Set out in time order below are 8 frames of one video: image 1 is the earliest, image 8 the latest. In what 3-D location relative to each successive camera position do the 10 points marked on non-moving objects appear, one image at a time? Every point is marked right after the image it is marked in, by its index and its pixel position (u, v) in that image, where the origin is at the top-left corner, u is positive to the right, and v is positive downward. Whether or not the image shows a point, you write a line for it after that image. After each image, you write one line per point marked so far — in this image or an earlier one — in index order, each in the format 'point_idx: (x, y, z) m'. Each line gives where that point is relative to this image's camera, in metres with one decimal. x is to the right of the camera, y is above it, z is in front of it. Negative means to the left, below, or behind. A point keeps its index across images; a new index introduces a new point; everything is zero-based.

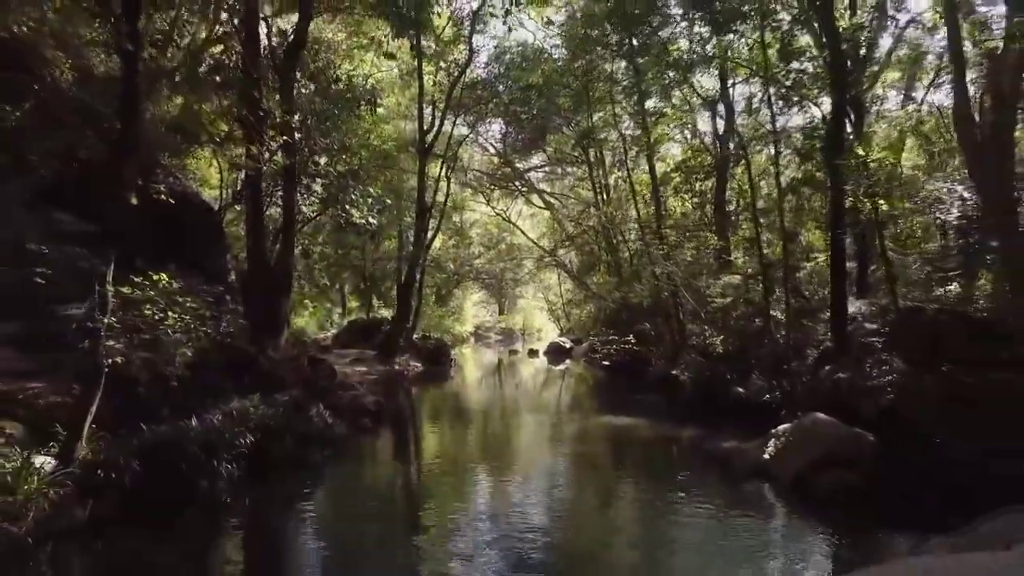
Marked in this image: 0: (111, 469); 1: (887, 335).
0: (-4.0, -1.8, +6.5) m
1: (+5.2, -0.7, +9.7) m
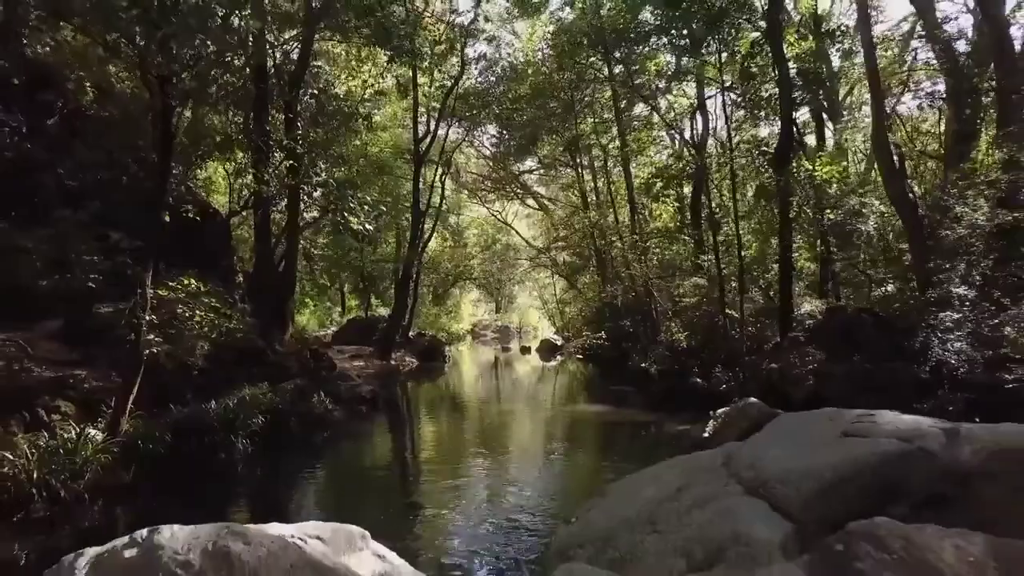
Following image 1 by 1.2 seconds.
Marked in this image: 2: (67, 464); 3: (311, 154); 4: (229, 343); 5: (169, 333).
0: (-4.3, -1.8, +7.8) m
1: (+4.8, -0.7, +11.0) m
2: (-4.5, -1.8, +6.8) m
3: (-4.1, +2.8, +13.5) m
4: (-4.8, -1.0, +11.3) m
5: (-4.5, -0.6, +8.7) m
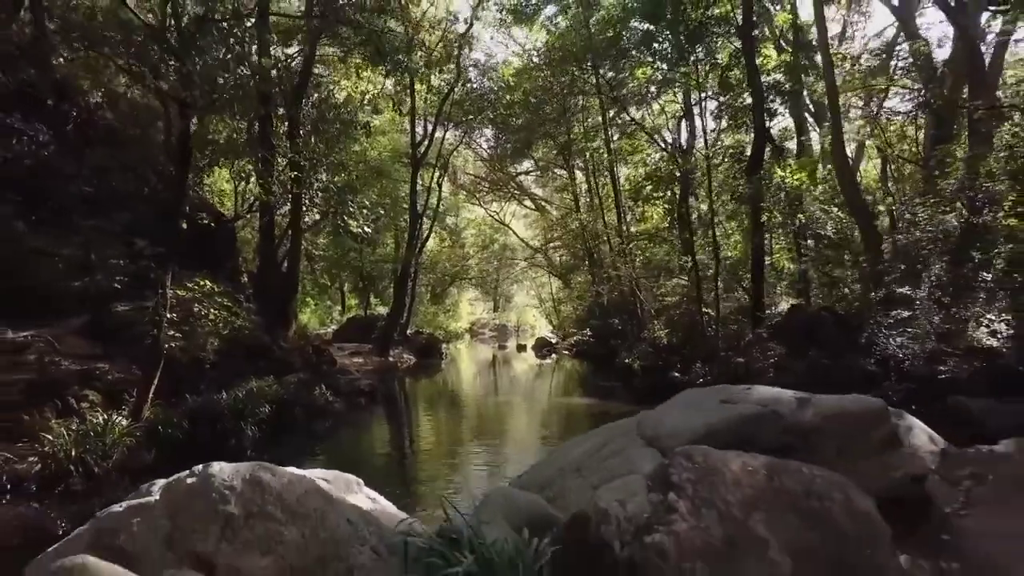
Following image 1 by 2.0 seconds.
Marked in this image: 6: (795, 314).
0: (-4.5, -1.8, +8.6) m
1: (+4.6, -0.7, +11.8) m
2: (-4.7, -1.8, +7.6) m
3: (-4.3, +2.8, +14.4) m
4: (-5.0, -1.0, +12.1) m
5: (-4.7, -0.6, +9.5) m
6: (+4.9, -0.5, +11.6) m
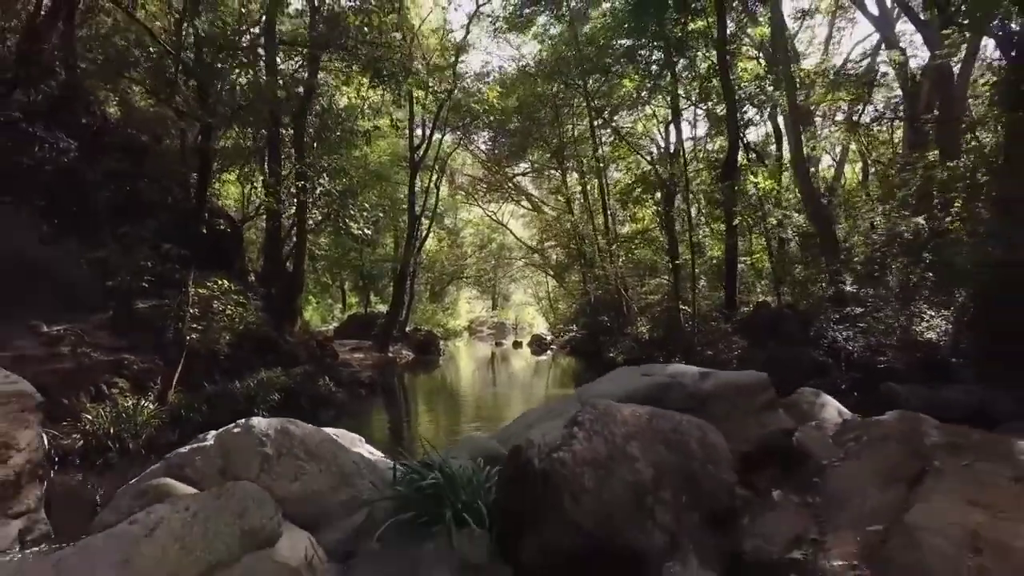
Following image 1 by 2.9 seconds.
0: (-4.7, -1.8, +9.6) m
1: (+4.4, -0.7, +12.8) m
2: (-5.0, -1.8, +8.6) m
3: (-4.5, +2.8, +15.4) m
4: (-5.2, -0.9, +13.1) m
5: (-4.9, -0.6, +10.5) m
6: (+4.7, -0.4, +12.6) m
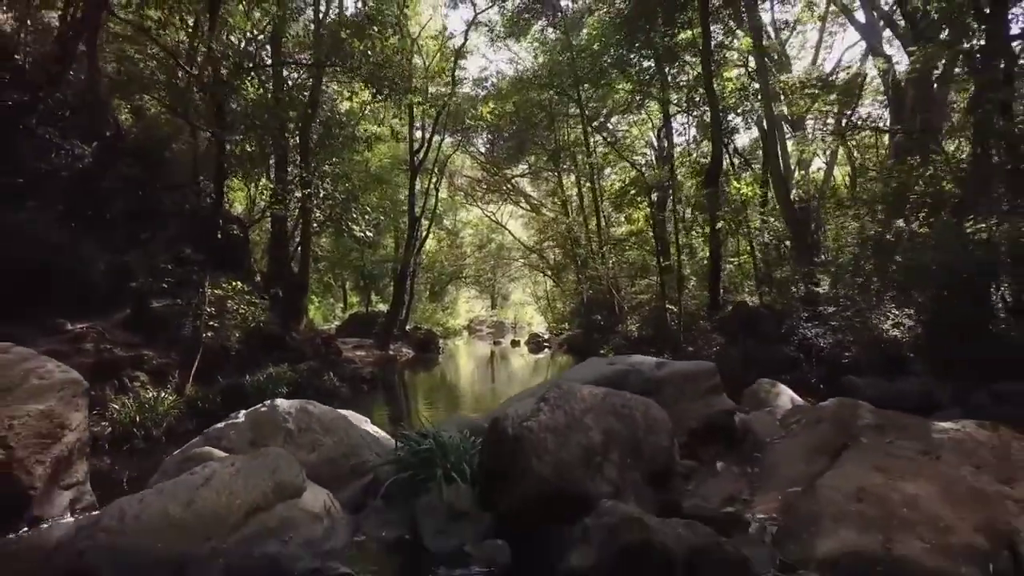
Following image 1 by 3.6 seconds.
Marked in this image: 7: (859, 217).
0: (-4.9, -1.8, +10.4) m
1: (+4.3, -0.7, +13.6) m
2: (-5.1, -1.8, +9.4) m
3: (-4.7, +2.8, +16.1) m
4: (-5.4, -0.9, +13.9) m
5: (-5.1, -0.6, +11.3) m
6: (+4.5, -0.4, +13.3) m
7: (+6.2, +1.3, +11.9) m
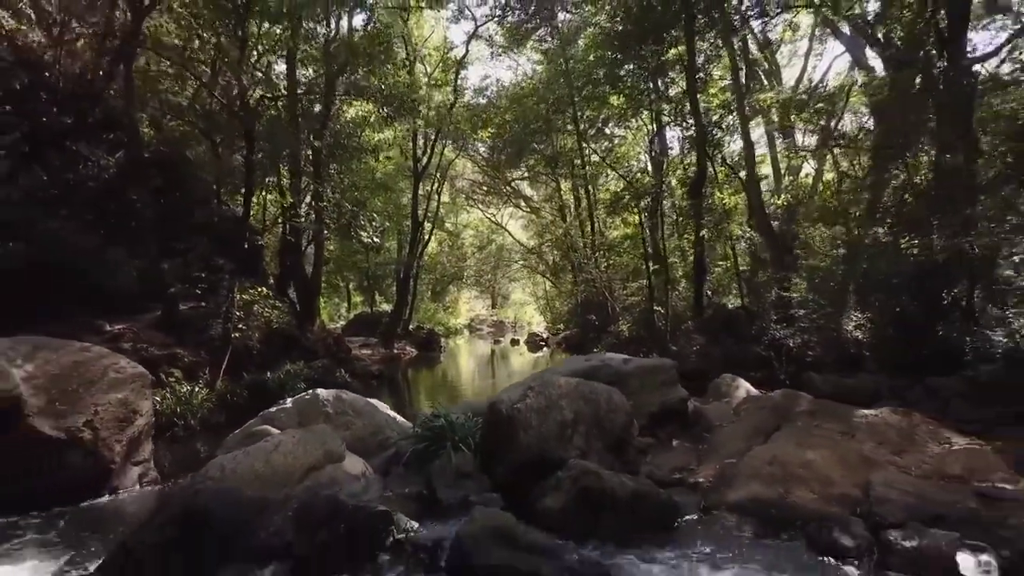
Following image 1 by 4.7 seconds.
0: (-4.9, -1.9, +11.5) m
1: (+4.2, -0.8, +14.7) m
2: (-5.1, -1.9, +10.5) m
3: (-4.7, +2.7, +17.3) m
4: (-5.4, -1.0, +15.0) m
5: (-5.1, -0.7, +12.4) m
6: (+4.5, -0.5, +14.5) m
7: (+6.2, +1.2, +13.0) m
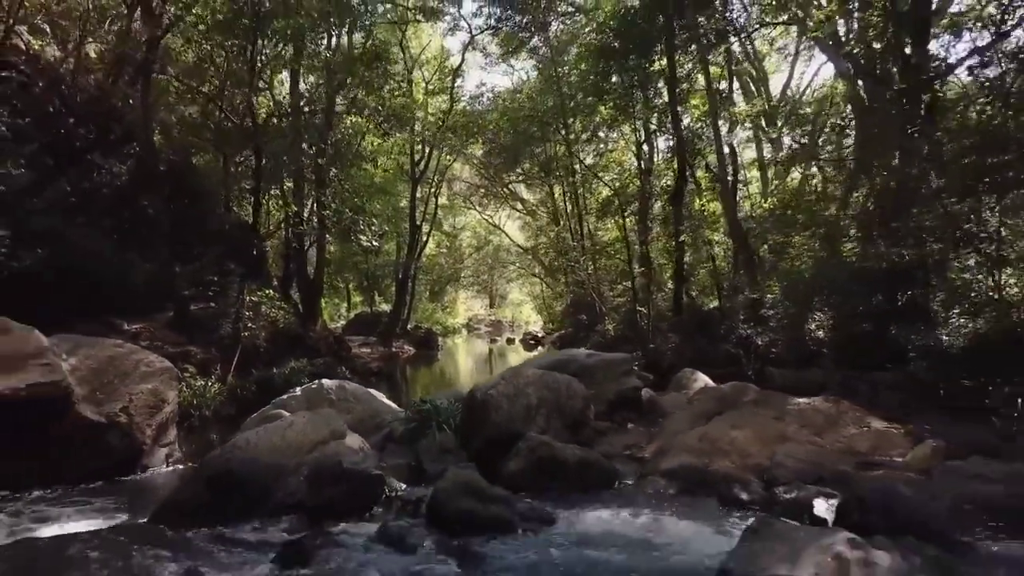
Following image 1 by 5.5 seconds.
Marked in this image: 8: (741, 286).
0: (-5.2, -1.9, +12.5) m
1: (+4.0, -0.8, +15.7) m
2: (-5.4, -1.9, +11.5) m
3: (-4.9, +2.7, +18.2) m
4: (-5.6, -1.1, +16.0) m
5: (-5.4, -0.7, +13.4) m
6: (+4.3, -0.6, +15.5) m
7: (+5.9, +1.1, +14.0) m
8: (+5.4, 0.0, +15.5) m
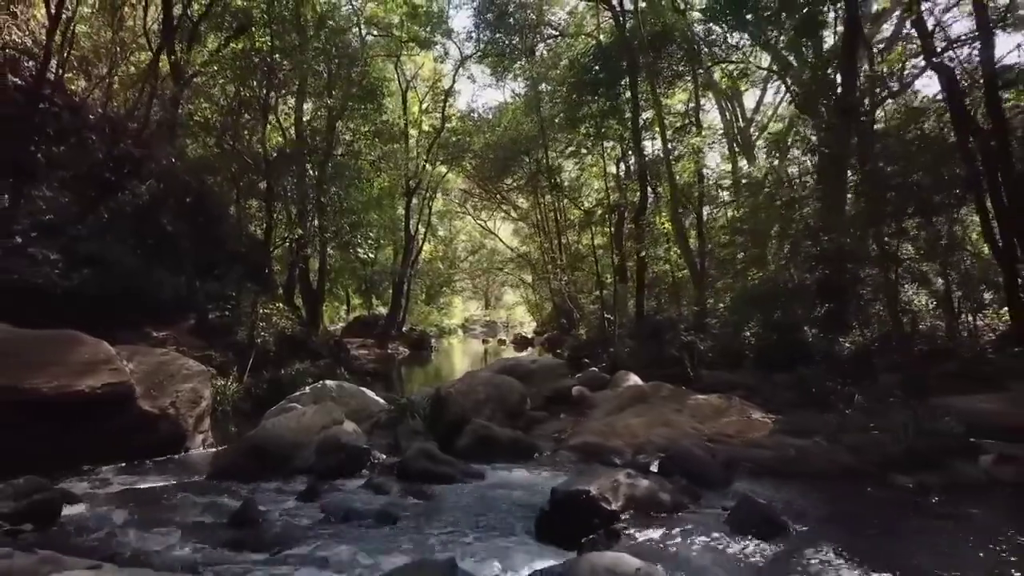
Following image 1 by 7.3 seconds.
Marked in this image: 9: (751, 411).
0: (-5.7, -2.2, +14.6) m
1: (+3.4, -1.1, +17.8) m
2: (-5.9, -2.2, +13.6) m
3: (-5.5, +2.4, +20.3) m
4: (-6.2, -1.3, +18.1) m
5: (-5.9, -1.0, +15.5) m
6: (+3.7, -0.9, +17.6) m
7: (+5.4, +0.8, +16.1) m
8: (+4.9, -0.3, +17.6) m
9: (+3.5, -1.8, +9.6) m
